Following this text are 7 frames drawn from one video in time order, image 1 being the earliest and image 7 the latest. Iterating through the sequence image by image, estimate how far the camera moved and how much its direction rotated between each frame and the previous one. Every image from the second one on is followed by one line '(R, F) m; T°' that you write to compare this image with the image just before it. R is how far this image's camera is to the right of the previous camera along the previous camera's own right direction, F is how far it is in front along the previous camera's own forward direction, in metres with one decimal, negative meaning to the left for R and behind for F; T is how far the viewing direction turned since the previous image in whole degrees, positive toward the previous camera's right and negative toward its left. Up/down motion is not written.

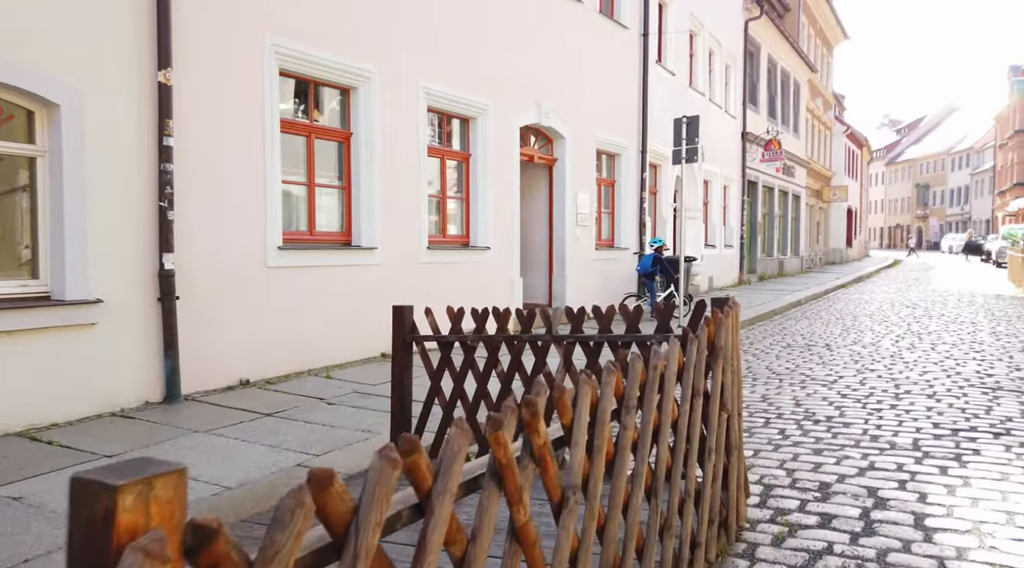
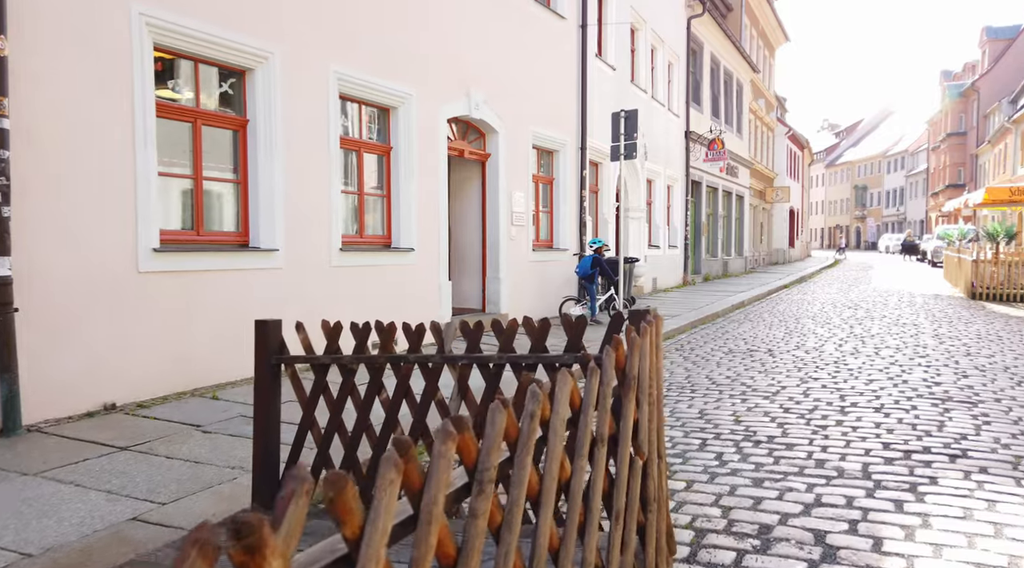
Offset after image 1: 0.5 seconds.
(+0.3, +0.7) m; +3°
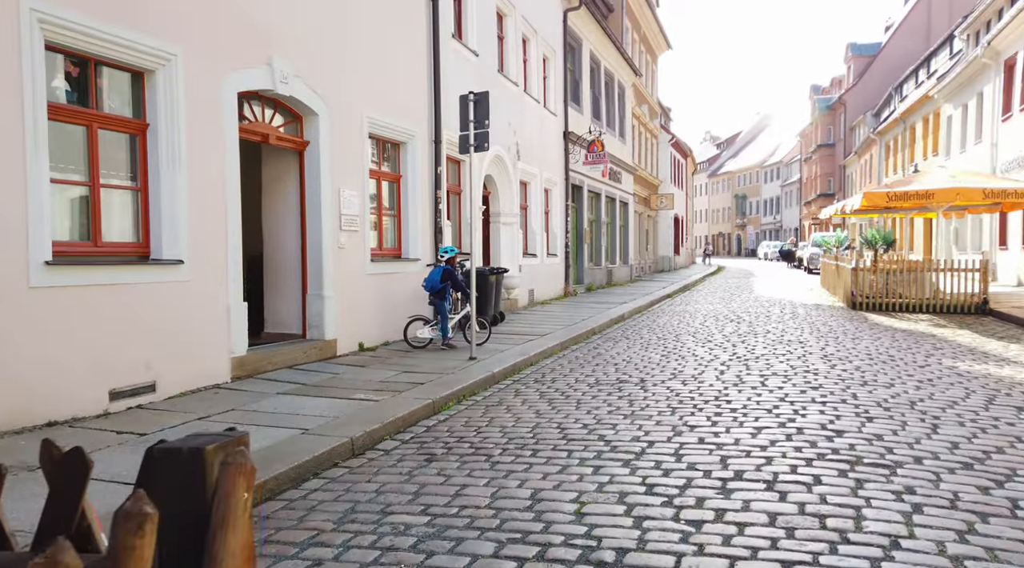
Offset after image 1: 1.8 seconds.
(+0.7, +1.9) m; +7°
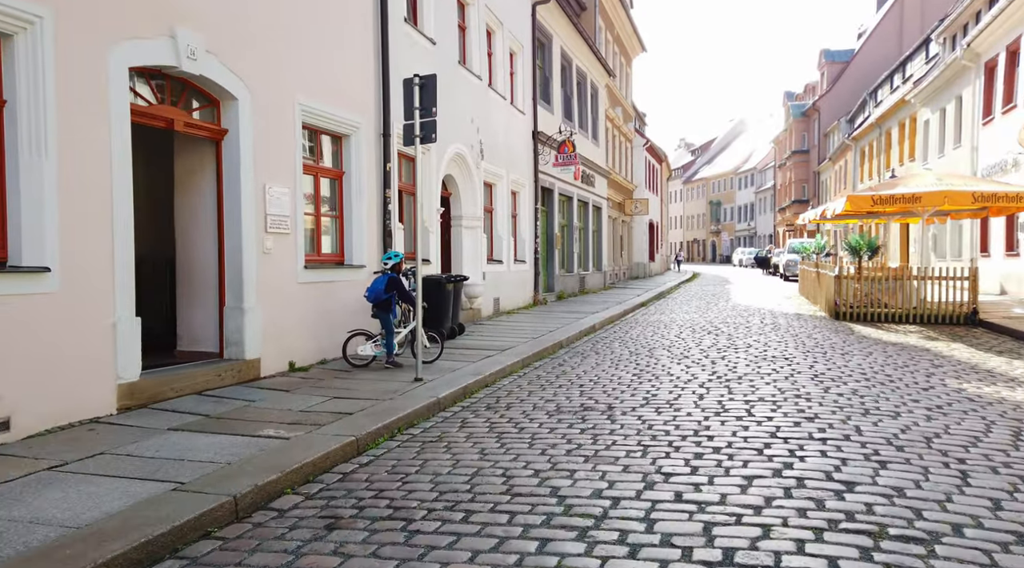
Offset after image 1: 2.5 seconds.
(+0.3, +1.3) m; +2°
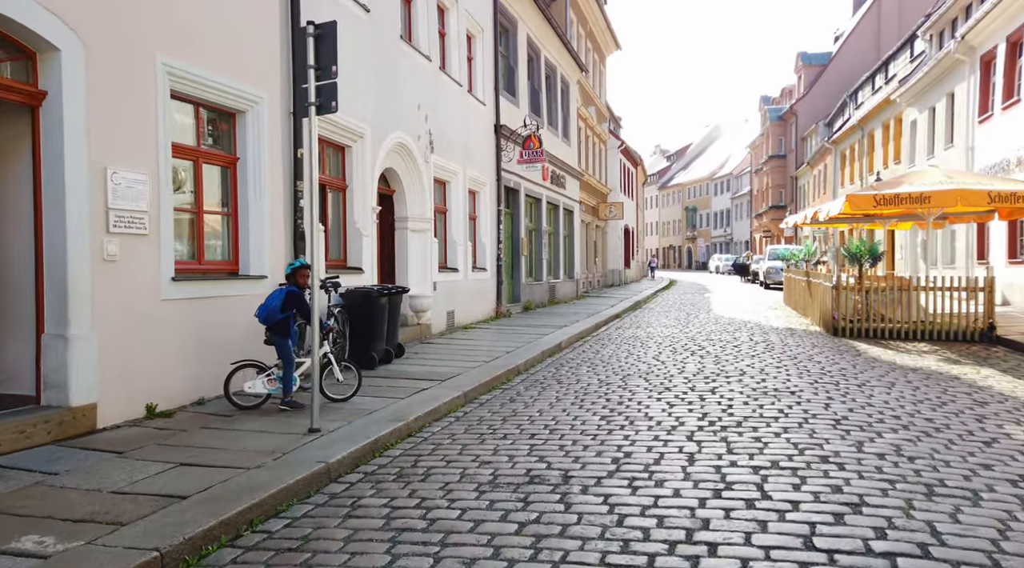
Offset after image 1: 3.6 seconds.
(+0.4, +2.3) m; +2°
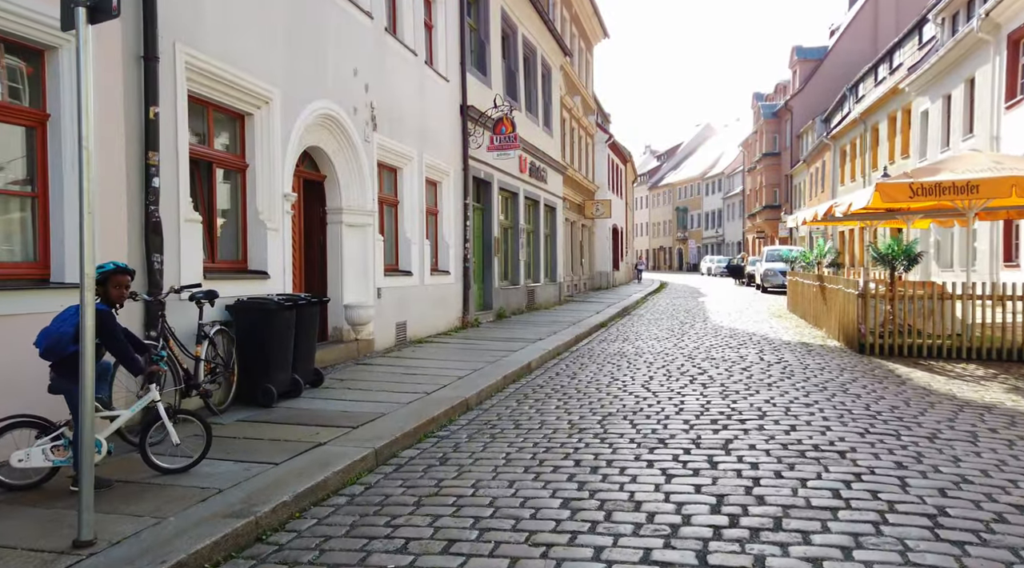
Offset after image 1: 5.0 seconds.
(+0.4, +2.7) m; +1°
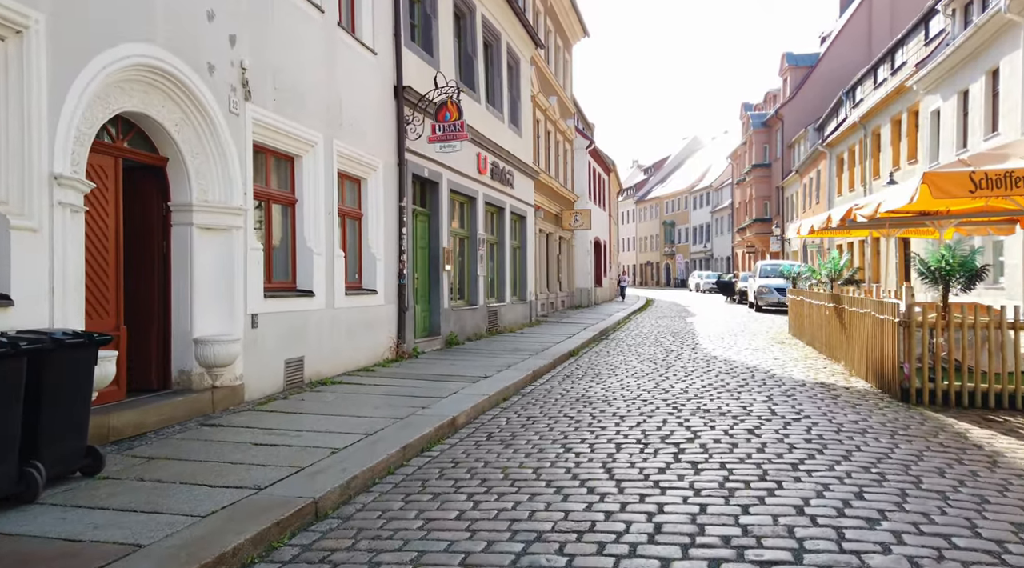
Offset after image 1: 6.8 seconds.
(+0.7, +3.3) m; +1°
